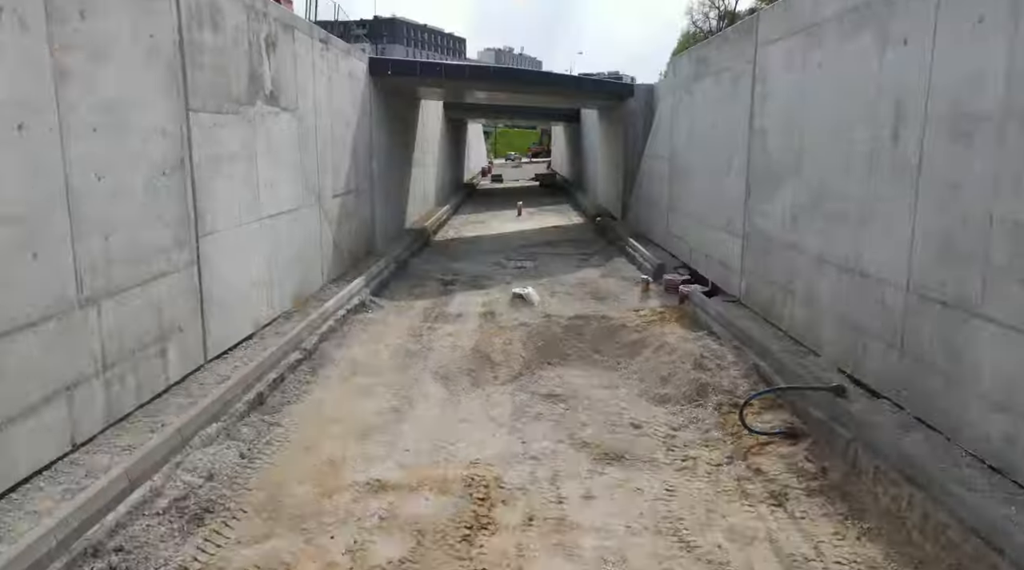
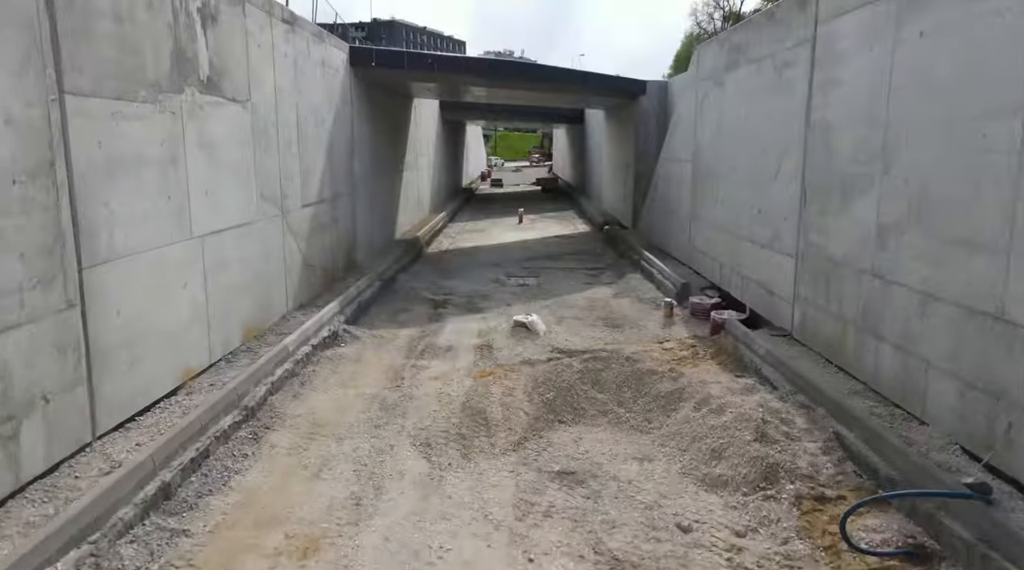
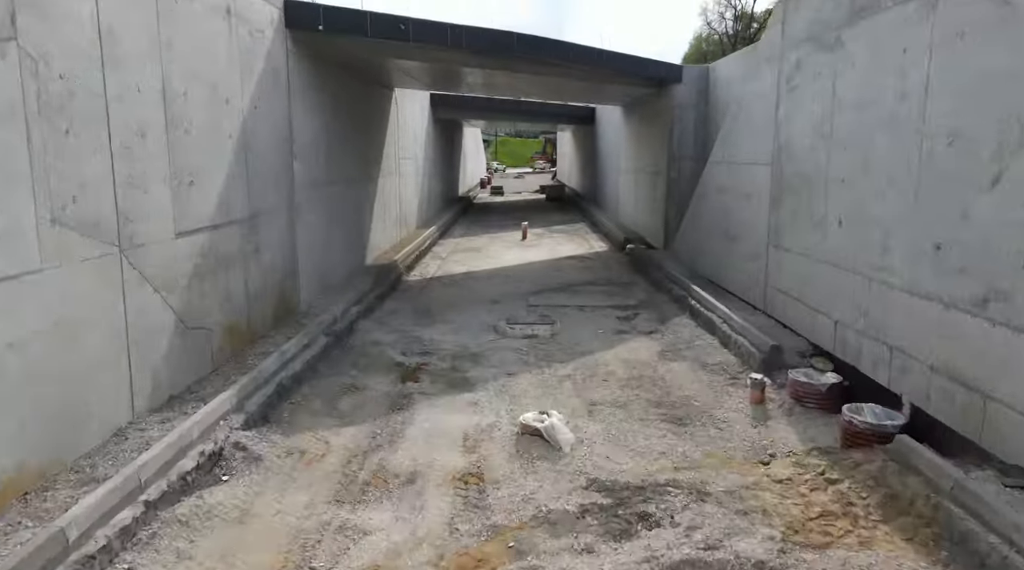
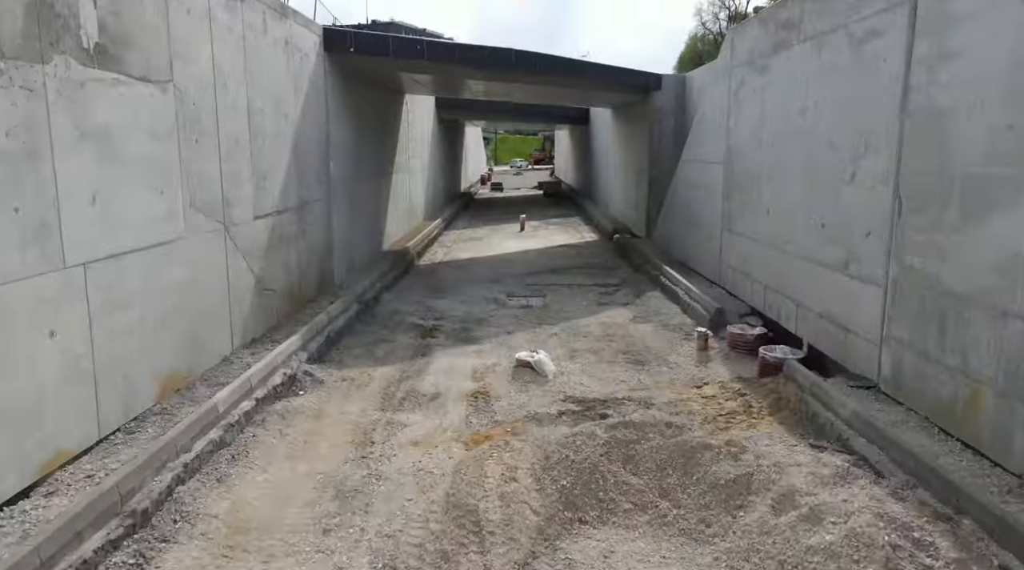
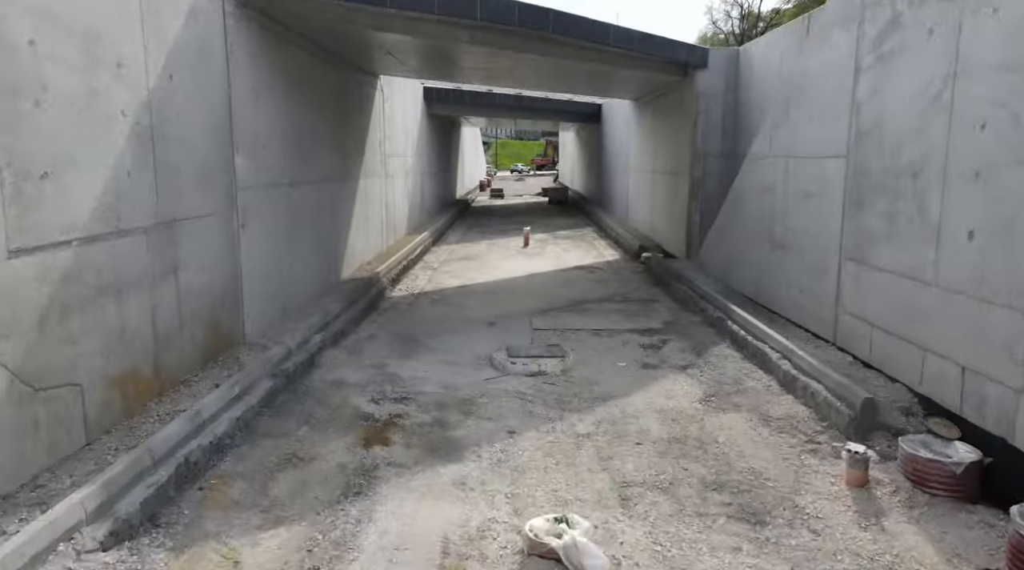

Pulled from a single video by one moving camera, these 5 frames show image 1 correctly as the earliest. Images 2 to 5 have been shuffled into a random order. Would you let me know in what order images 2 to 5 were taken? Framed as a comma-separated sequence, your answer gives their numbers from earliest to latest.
2, 4, 3, 5
